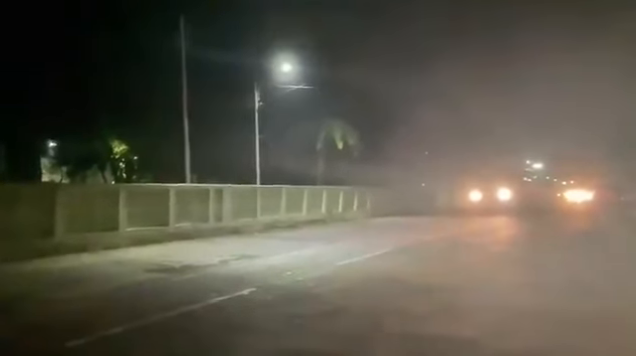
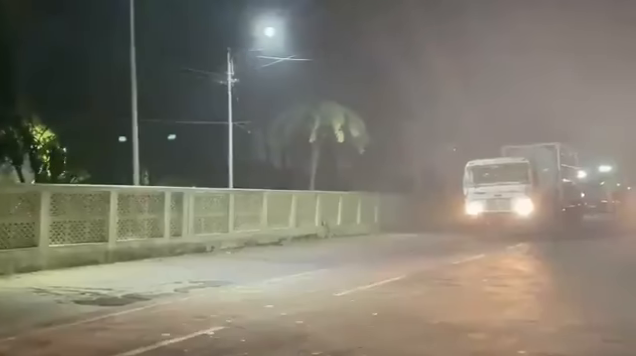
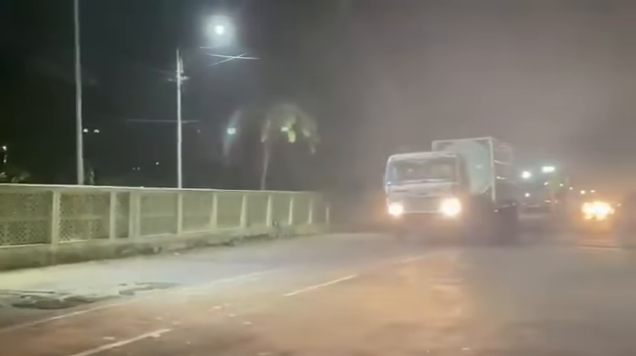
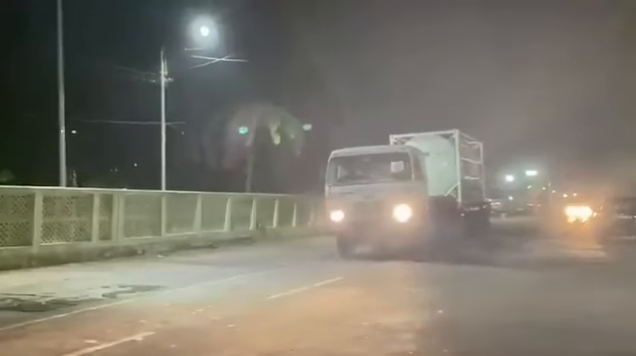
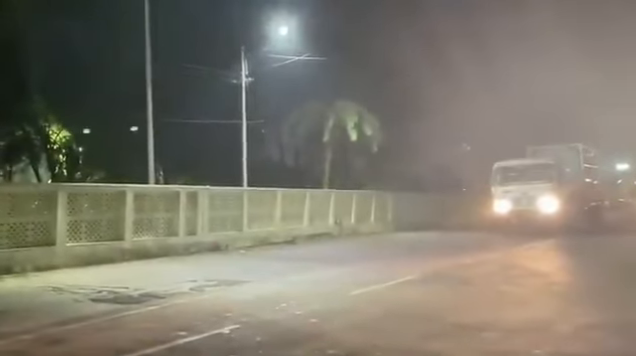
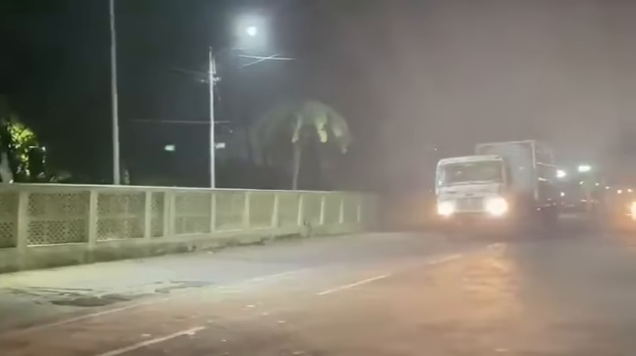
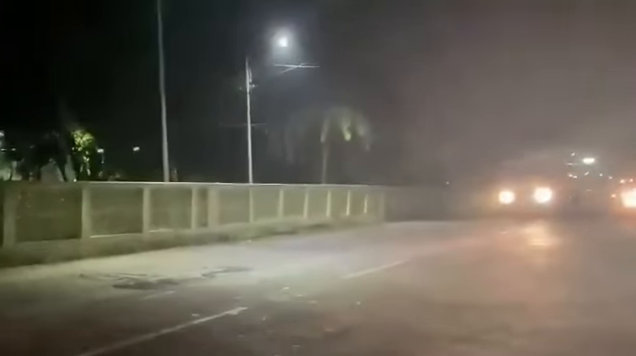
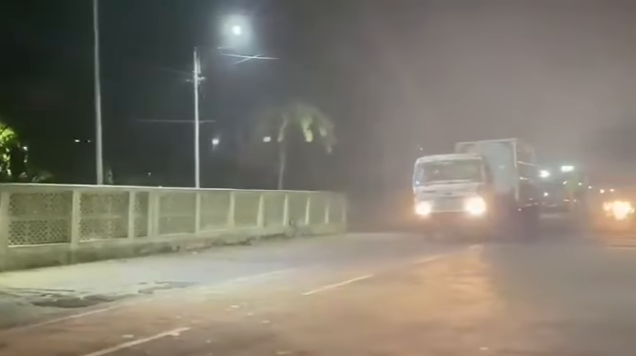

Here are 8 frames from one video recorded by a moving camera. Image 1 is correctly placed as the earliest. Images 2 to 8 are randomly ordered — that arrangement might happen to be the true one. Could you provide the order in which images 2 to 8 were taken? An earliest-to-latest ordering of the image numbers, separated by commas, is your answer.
7, 5, 2, 6, 8, 3, 4
